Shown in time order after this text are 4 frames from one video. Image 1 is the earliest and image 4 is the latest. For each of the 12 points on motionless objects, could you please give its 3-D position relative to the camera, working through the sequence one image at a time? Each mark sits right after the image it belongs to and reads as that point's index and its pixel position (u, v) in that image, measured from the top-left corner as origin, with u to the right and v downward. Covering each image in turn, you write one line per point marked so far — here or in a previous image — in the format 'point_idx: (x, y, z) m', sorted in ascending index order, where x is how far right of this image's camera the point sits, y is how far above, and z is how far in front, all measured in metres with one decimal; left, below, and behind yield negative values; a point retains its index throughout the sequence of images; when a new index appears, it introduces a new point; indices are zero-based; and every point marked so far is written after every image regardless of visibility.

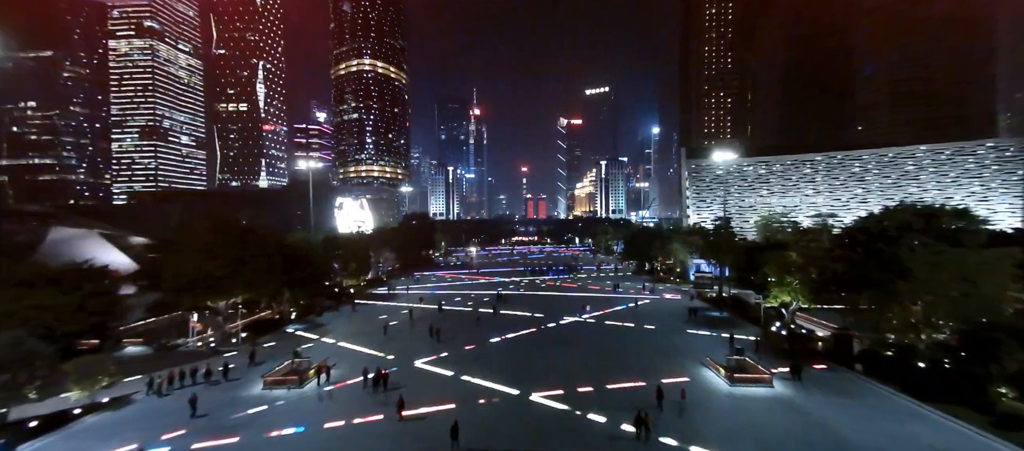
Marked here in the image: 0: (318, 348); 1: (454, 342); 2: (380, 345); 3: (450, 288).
0: (-5.3, -3.3, +9.8) m
1: (-1.6, -3.2, +9.9) m
2: (-3.6, -3.2, +9.8) m
3: (-3.2, -3.2, +18.4) m
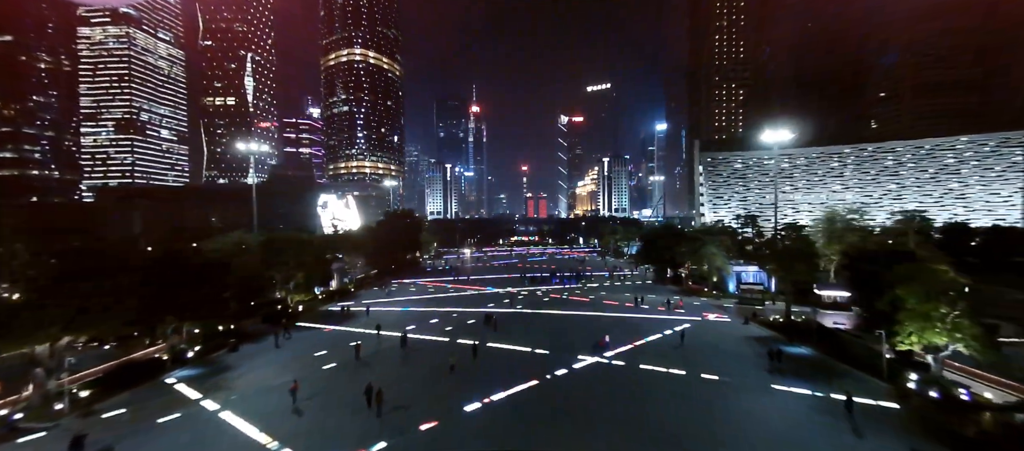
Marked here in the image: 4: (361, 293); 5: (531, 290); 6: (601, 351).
0: (-5.5, -3.3, +6.0) m
1: (-1.8, -3.2, +6.1) m
2: (-3.8, -3.2, +6.0) m
3: (-3.4, -3.2, +14.6) m
4: (-7.1, -3.2, +17.1) m
5: (+1.0, -3.1, +17.6) m
6: (+2.2, -3.2, +9.1) m
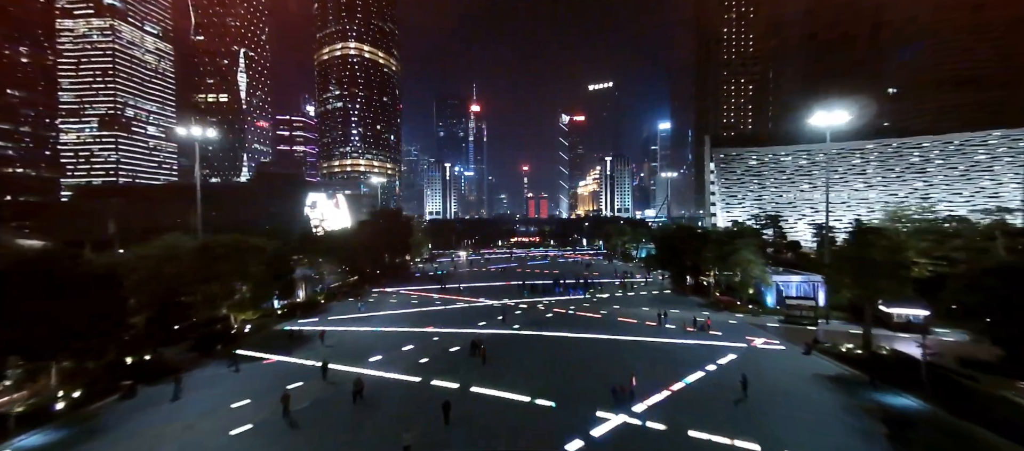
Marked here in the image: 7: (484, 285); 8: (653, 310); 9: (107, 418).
0: (-5.6, -3.3, +3.5) m
1: (-2.0, -3.2, +3.6) m
2: (-4.0, -3.2, +3.5) m
3: (-3.6, -3.2, +12.1) m
4: (-7.2, -3.2, +14.6) m
5: (+0.9, -3.2, +15.1) m
6: (+2.1, -3.2, +6.6) m
7: (-1.4, -3.1, +18.3) m
8: (+5.1, -3.1, +13.3) m
9: (-7.0, -3.4, +6.3) m
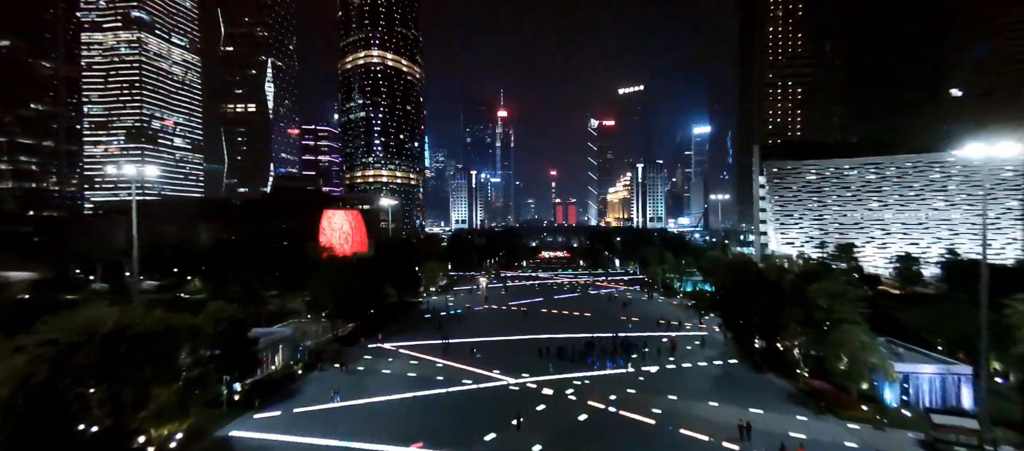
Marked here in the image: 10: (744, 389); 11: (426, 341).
0: (-5.7, -5.0, +0.7) m
1: (-2.0, -4.9, +0.6) m
2: (-4.0, -4.9, +0.6) m
3: (-3.1, -5.0, +9.2) m
4: (-6.5, -5.0, +11.9) m
5: (+1.6, -5.0, +11.9) m
6: (+2.2, -4.9, +3.4) m
7: (-0.6, -4.9, +15.3) m
8: (+5.6, -4.9, +9.8) m
9: (-6.9, -5.1, +3.6) m
10: (+7.0, -4.9, +11.2) m
11: (-3.7, -5.0, +15.6) m
